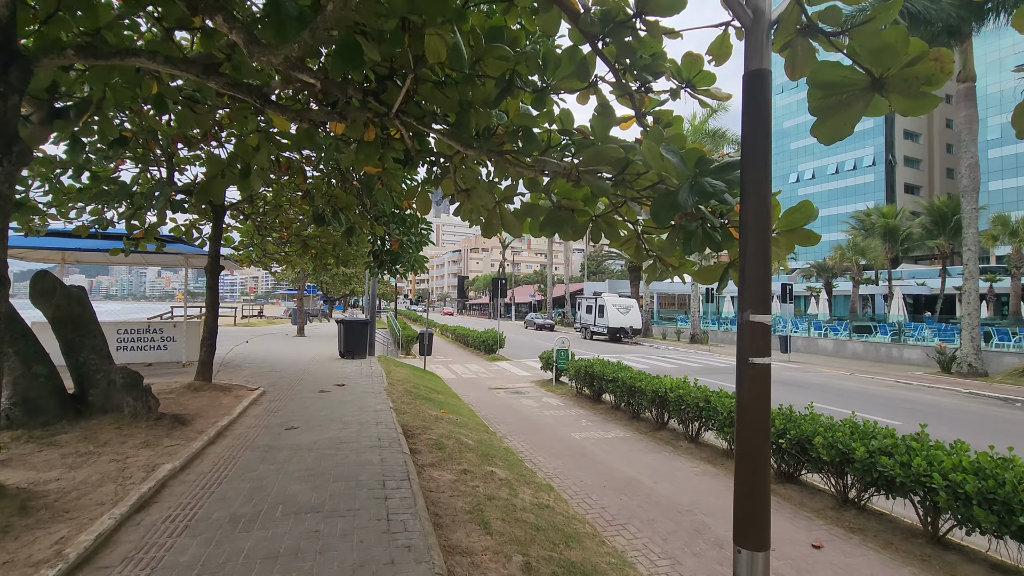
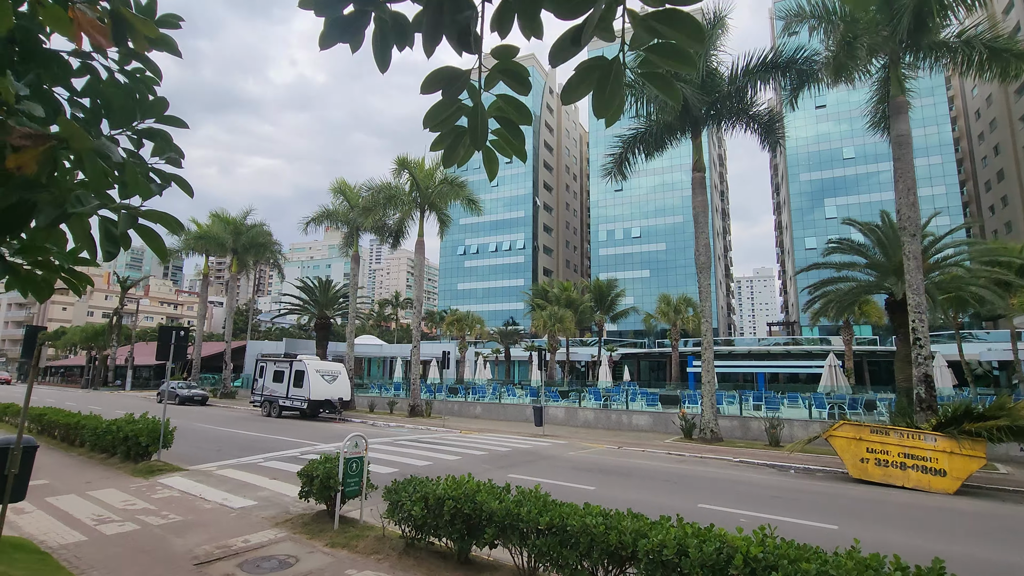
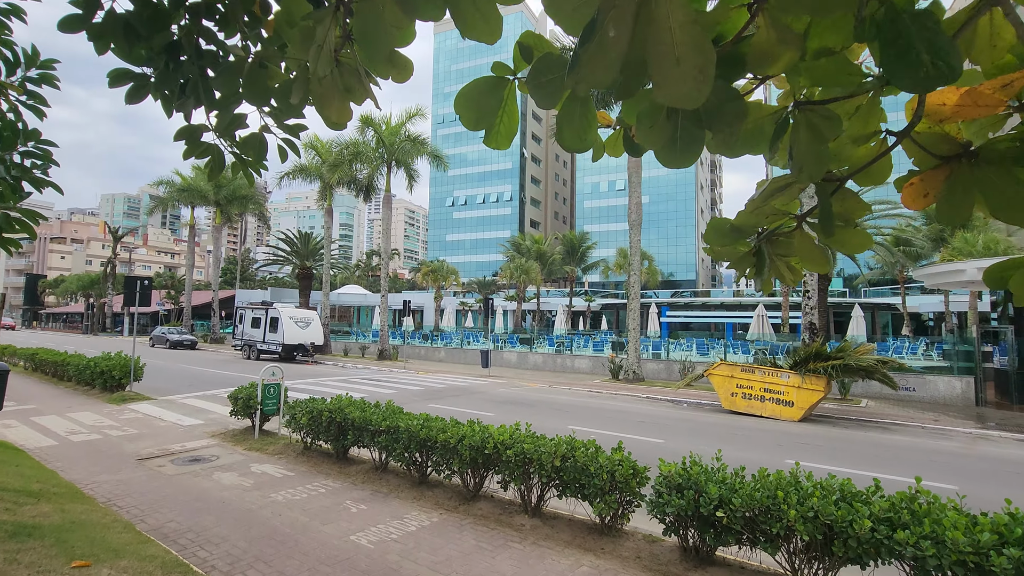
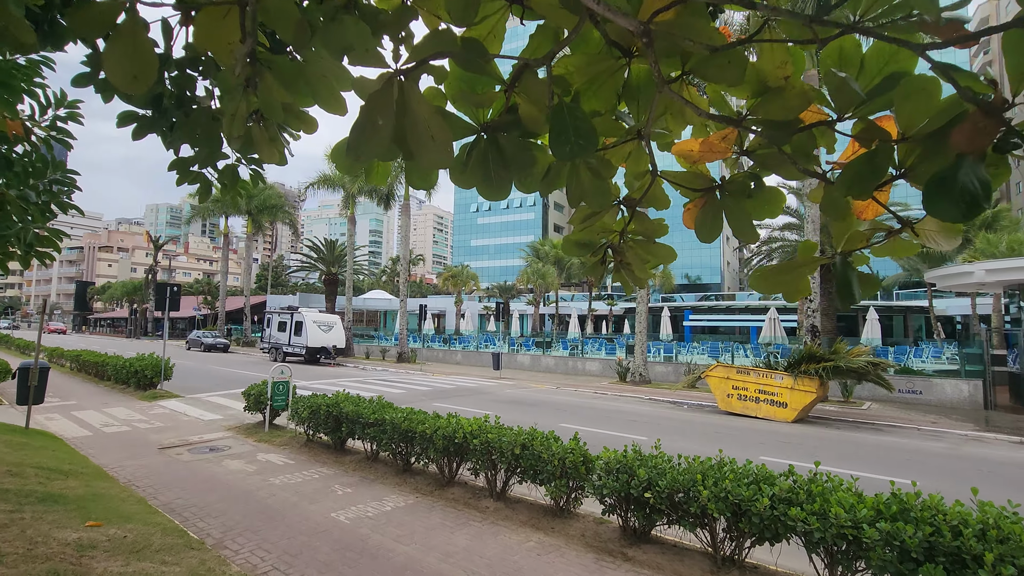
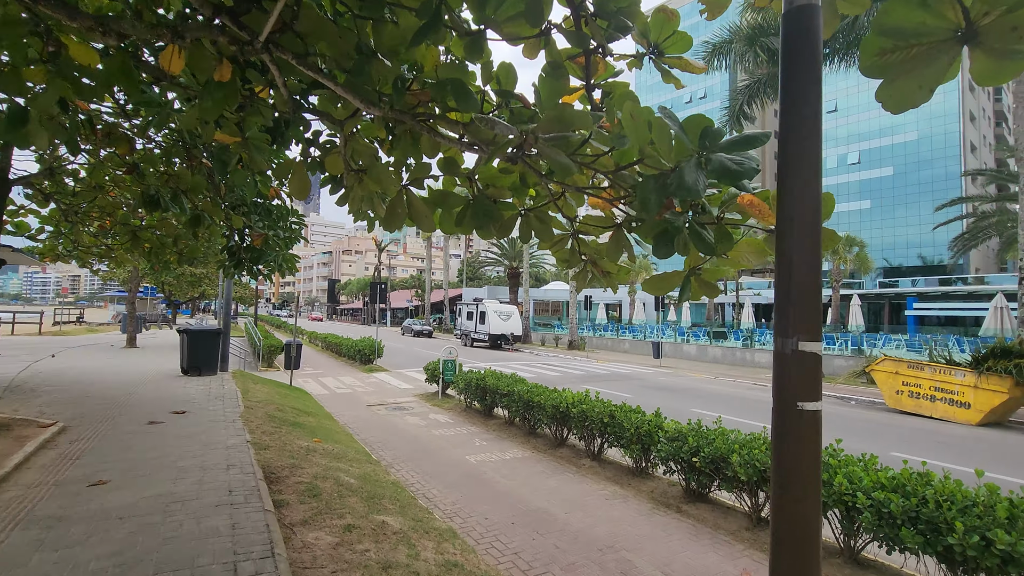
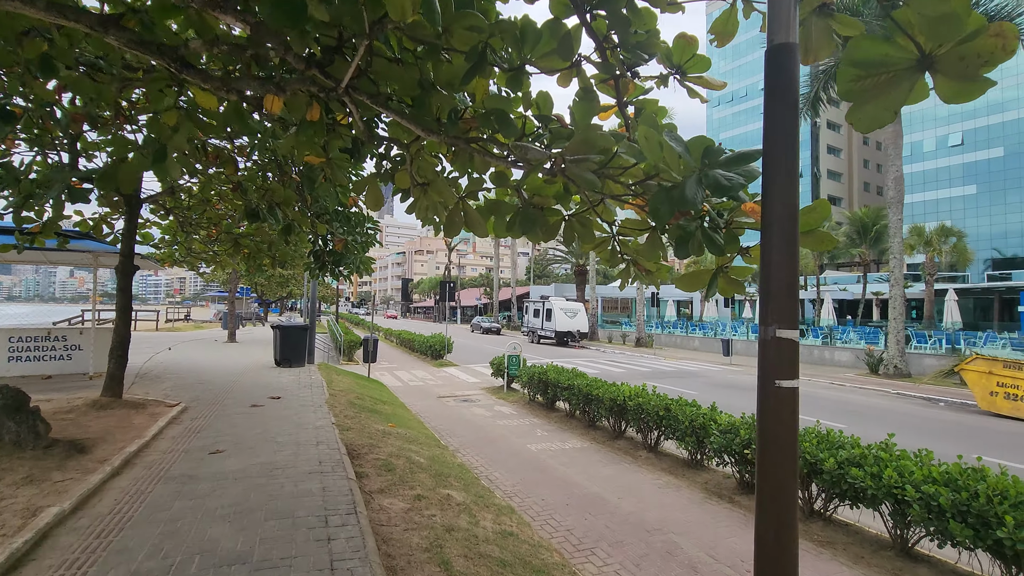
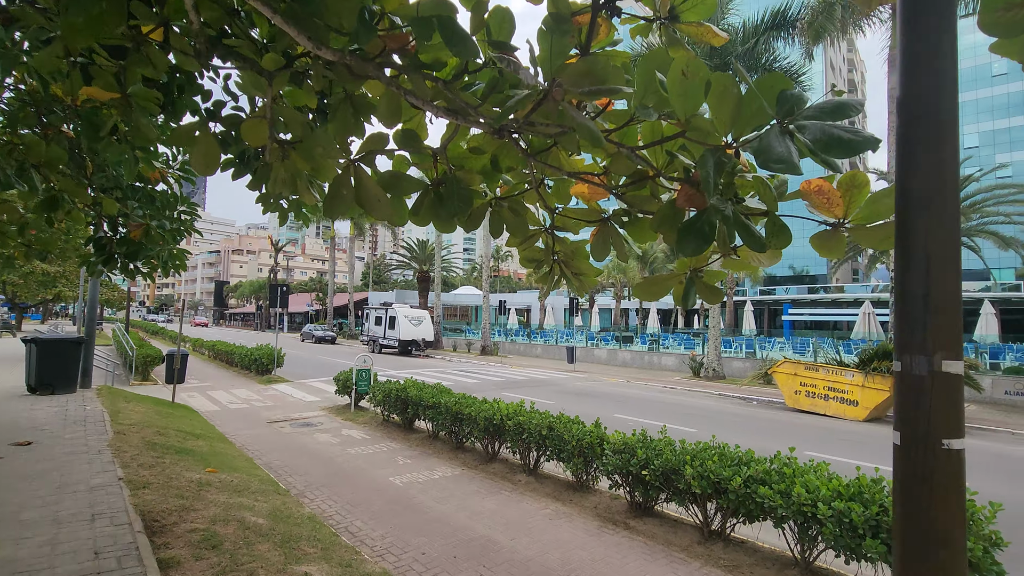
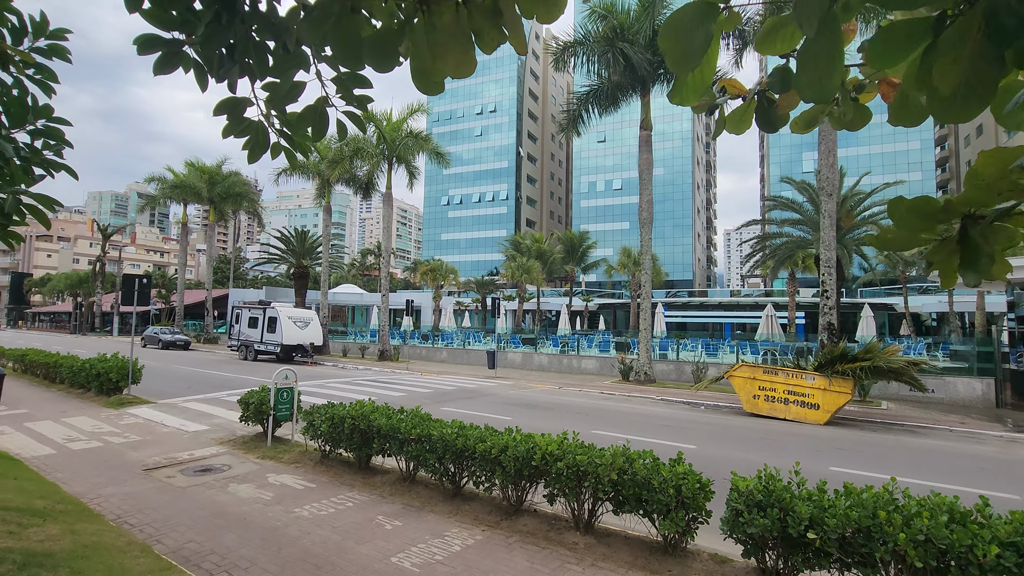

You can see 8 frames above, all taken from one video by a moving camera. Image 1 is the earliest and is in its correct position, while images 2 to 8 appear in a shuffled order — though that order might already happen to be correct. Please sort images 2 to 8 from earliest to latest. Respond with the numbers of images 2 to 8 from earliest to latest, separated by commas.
6, 5, 7, 4, 3, 8, 2
